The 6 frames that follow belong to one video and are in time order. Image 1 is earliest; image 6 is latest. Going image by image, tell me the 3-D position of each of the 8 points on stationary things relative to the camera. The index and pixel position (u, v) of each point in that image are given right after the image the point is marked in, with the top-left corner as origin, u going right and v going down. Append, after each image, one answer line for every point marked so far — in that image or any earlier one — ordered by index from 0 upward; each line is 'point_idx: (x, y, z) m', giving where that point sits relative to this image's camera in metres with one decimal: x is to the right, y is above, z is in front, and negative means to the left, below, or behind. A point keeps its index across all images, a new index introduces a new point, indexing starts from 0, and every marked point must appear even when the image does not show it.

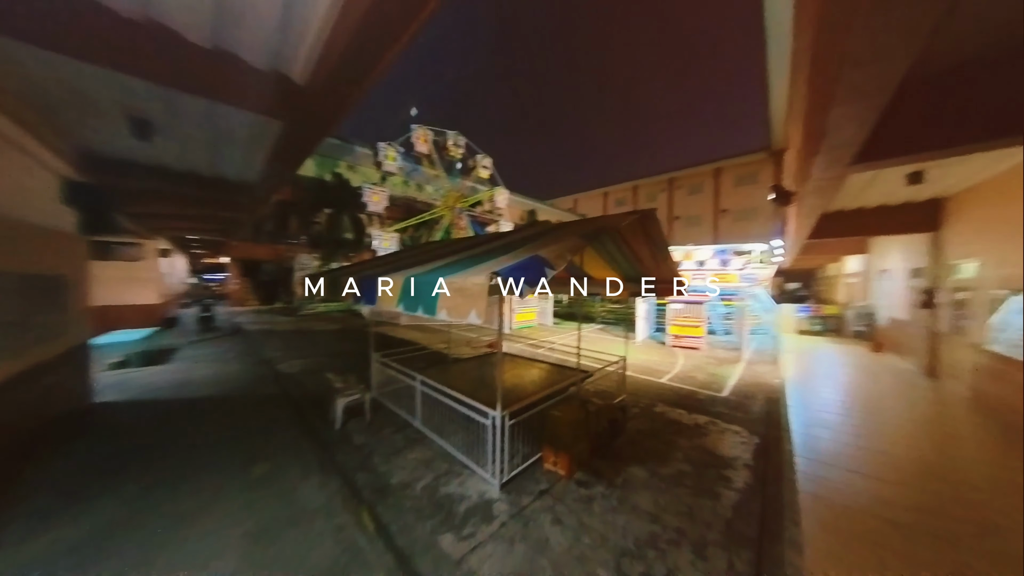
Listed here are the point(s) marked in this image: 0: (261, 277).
0: (-11.5, +0.5, +15.8) m
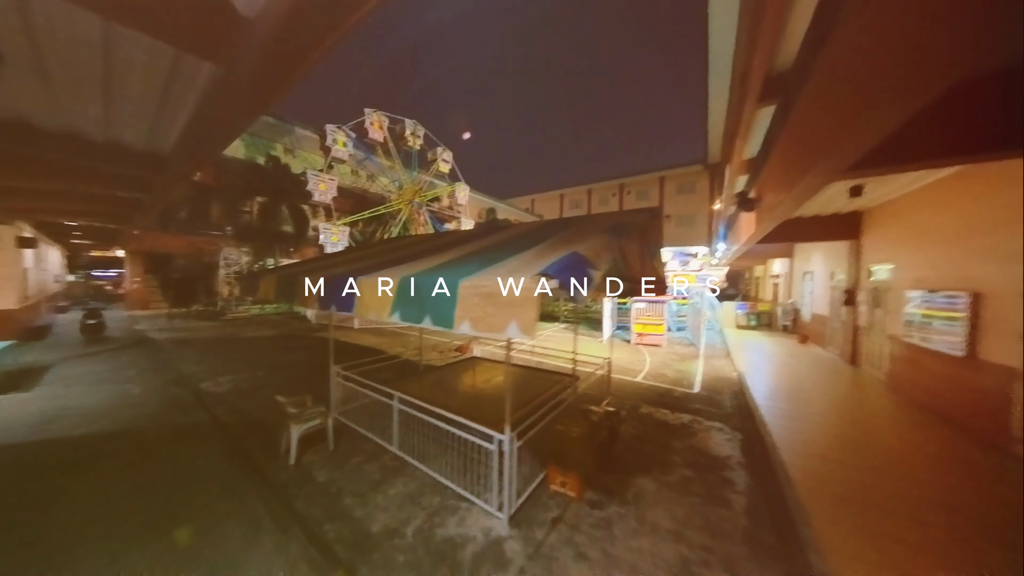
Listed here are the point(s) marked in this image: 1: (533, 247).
0: (-13.3, +0.5, +13.3) m
1: (+0.2, +0.3, +2.7) m
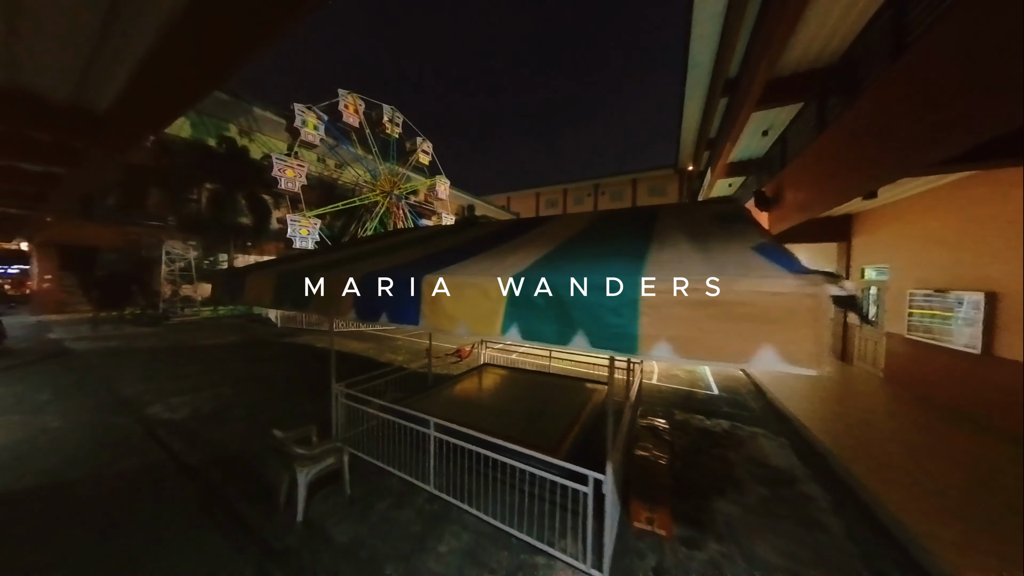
0: (-13.6, +0.5, +11.1) m
1: (+1.0, +0.3, +2.1) m
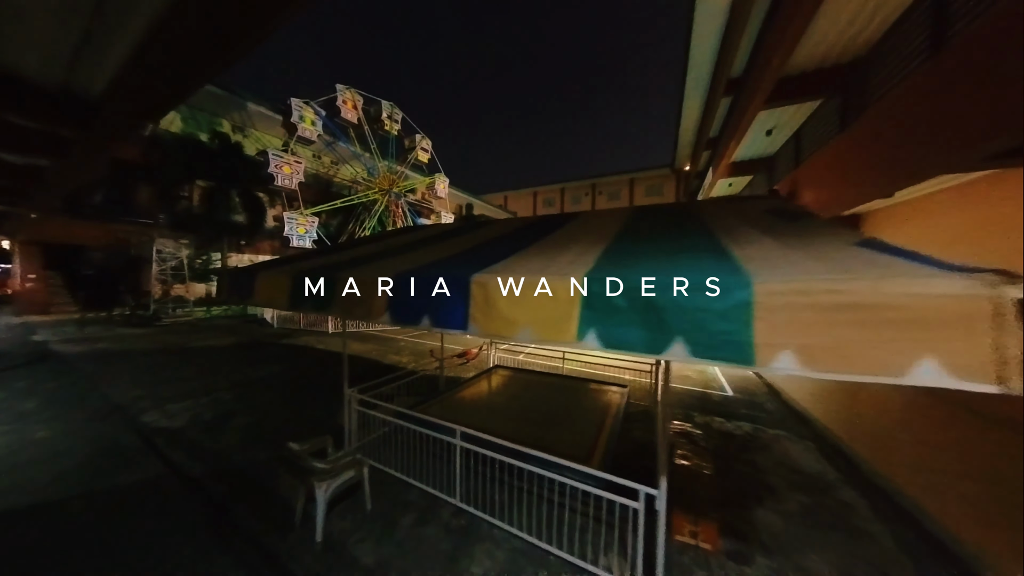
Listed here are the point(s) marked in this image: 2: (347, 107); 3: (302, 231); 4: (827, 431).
0: (-13.5, +0.5, +10.7) m
1: (+1.2, +0.3, +1.9) m
2: (-6.4, +7.0, +13.2) m
3: (-7.3, +2.0, +11.9) m
4: (+4.4, -2.0, +4.8) m
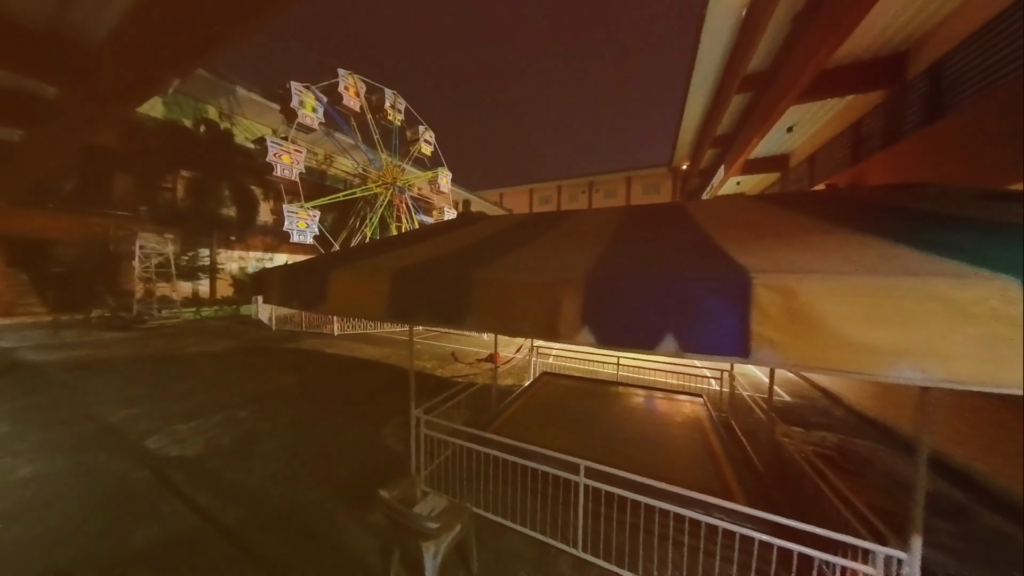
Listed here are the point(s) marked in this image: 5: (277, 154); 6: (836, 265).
0: (-12.9, +0.5, +9.5) m
1: (+2.3, +0.3, +1.4) m
2: (-5.9, +7.0, +12.3) m
3: (-6.7, +2.0, +11.0) m
4: (+5.3, -2.0, +4.5) m
5: (-7.2, +4.1, +10.4) m
6: (+1.2, +0.1, +1.2) m
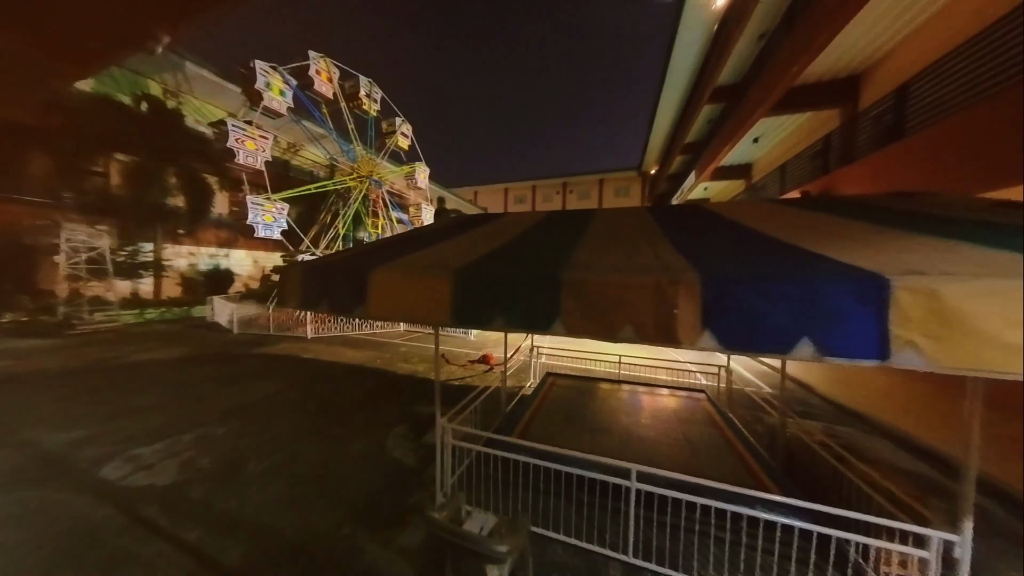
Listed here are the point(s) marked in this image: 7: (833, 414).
0: (-13.2, +0.5, +8.1) m
1: (+2.7, +0.3, +1.6) m
2: (-6.5, +7.0, +11.6) m
3: (-7.2, +2.0, +10.2) m
4: (+5.4, -2.0, +4.9) m
5: (-7.6, +4.1, +9.6) m
6: (+1.6, +0.1, +1.2) m
7: (+5.2, -2.1, +5.6) m
